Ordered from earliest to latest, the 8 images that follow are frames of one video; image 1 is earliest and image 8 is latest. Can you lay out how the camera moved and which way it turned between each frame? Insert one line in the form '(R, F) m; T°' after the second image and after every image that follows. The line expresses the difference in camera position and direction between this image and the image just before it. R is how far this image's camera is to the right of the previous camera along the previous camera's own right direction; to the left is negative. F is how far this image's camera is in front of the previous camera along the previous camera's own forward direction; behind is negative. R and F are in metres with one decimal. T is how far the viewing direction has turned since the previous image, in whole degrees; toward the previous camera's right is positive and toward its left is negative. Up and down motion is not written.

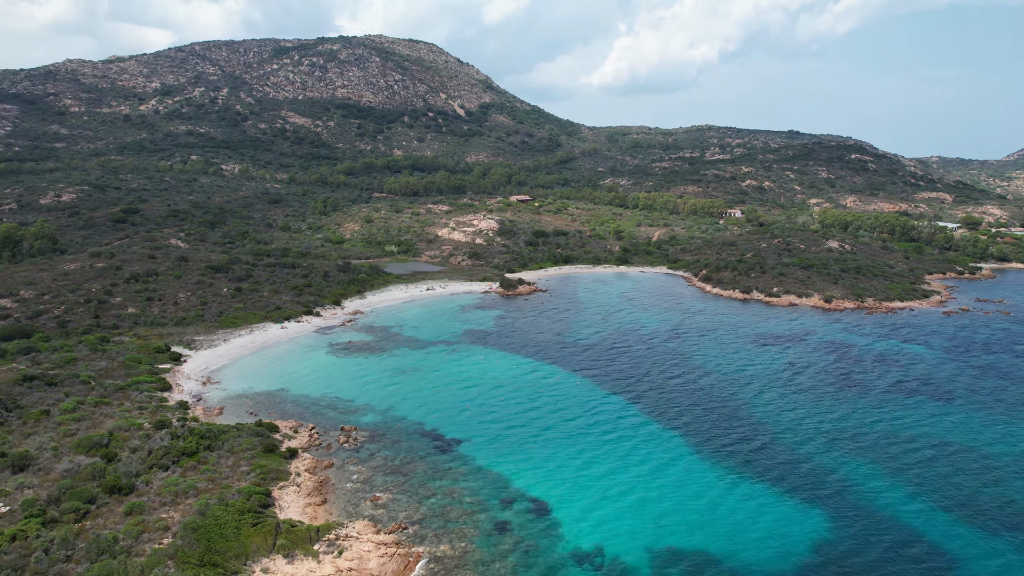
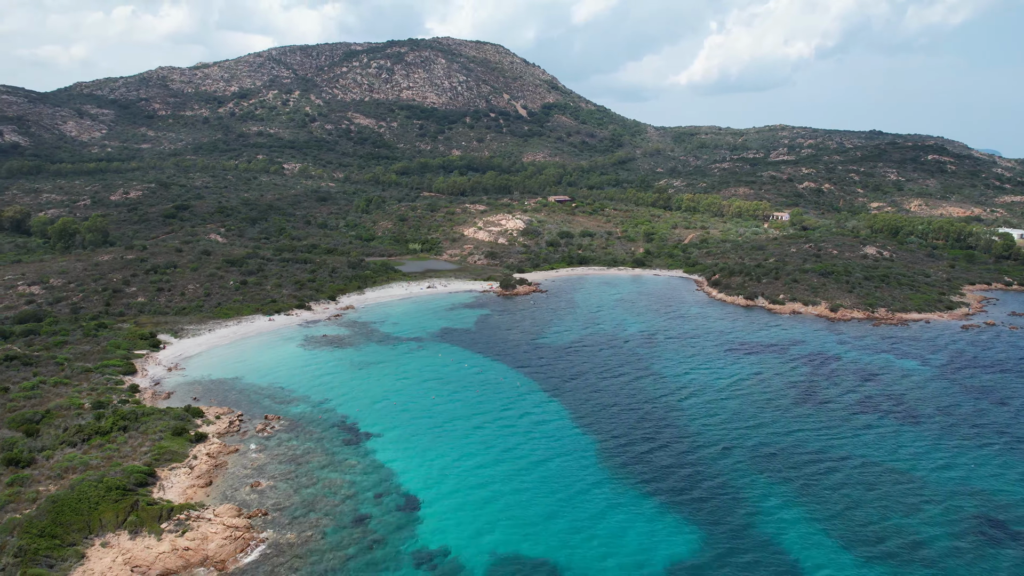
(+6.7, +0.4) m; -7°
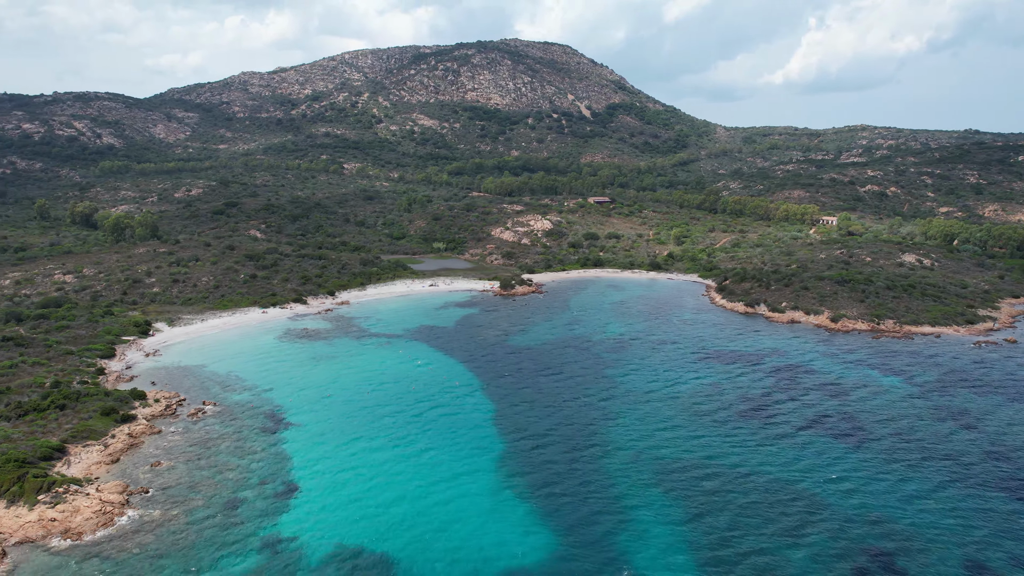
(+6.8, +0.5) m; -7°
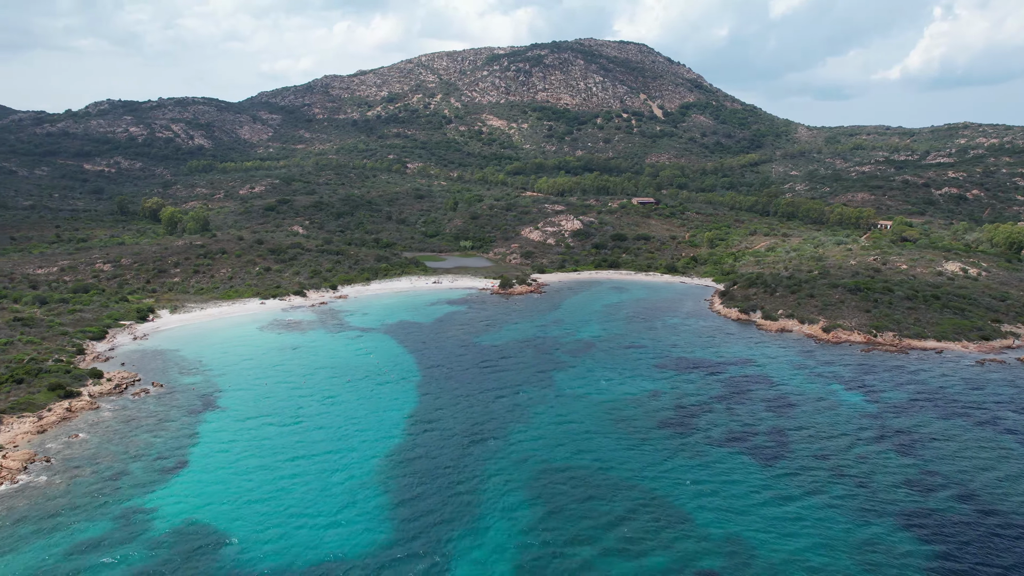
(+7.5, +0.6) m; -8°
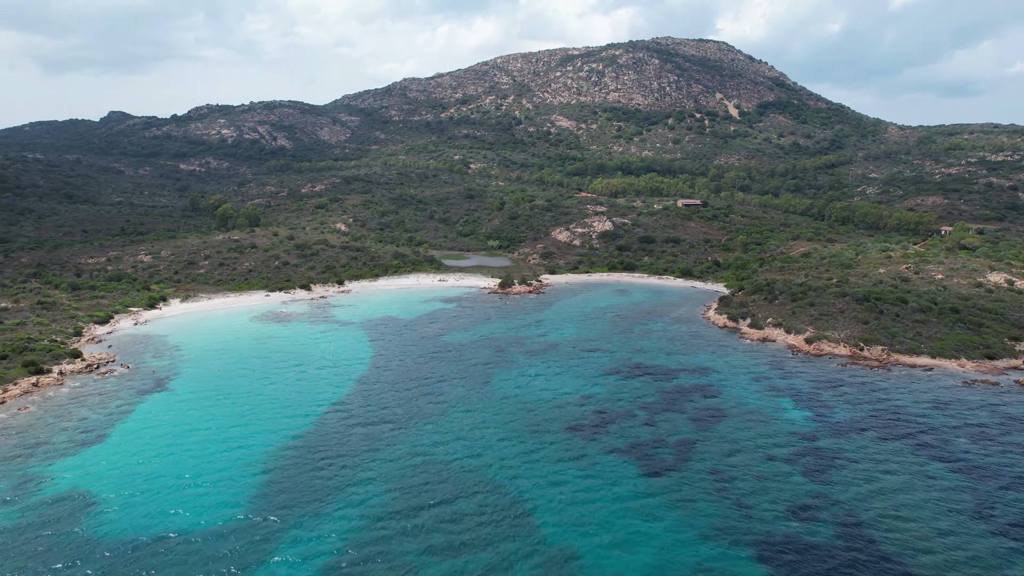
(+7.5, +0.5) m; -8°
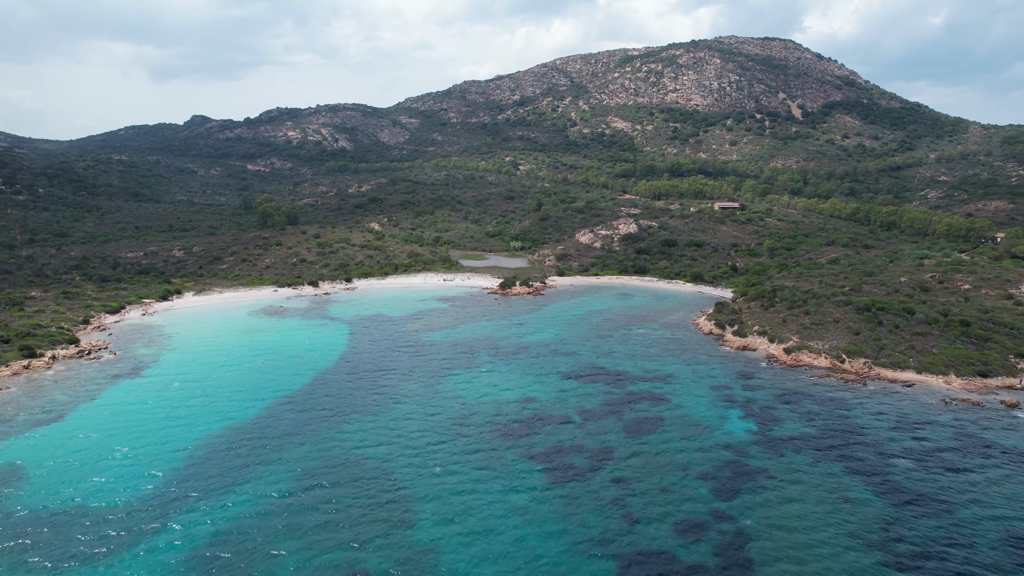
(+5.8, +0.3) m; -6°
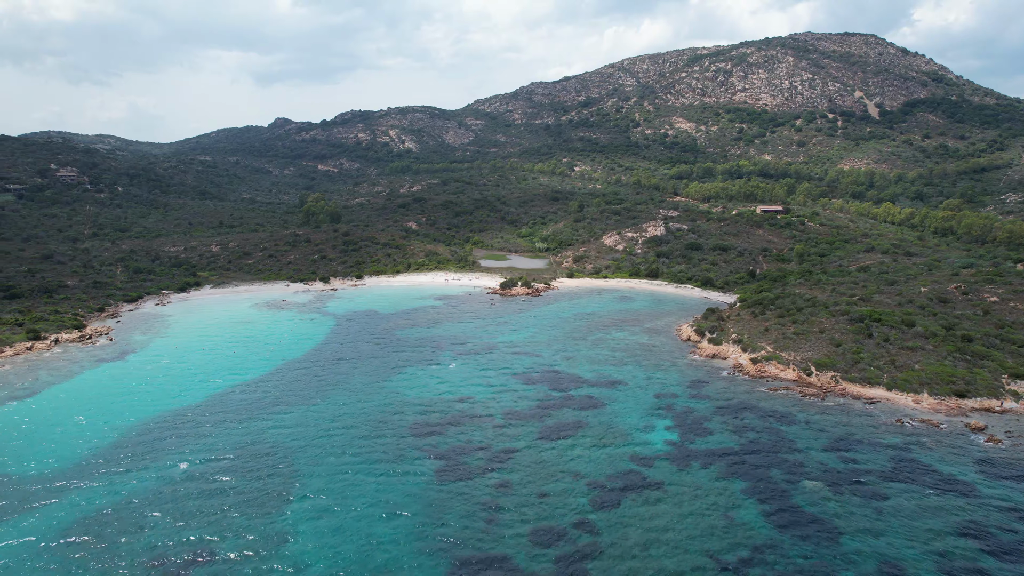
(+6.7, +0.4) m; -7°
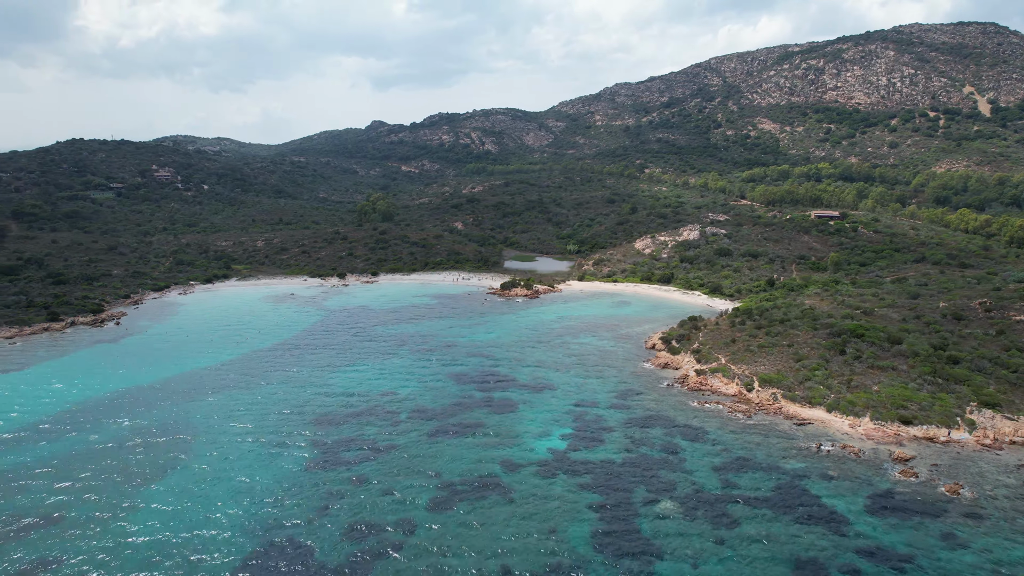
(+8.3, +0.7) m; -9°
